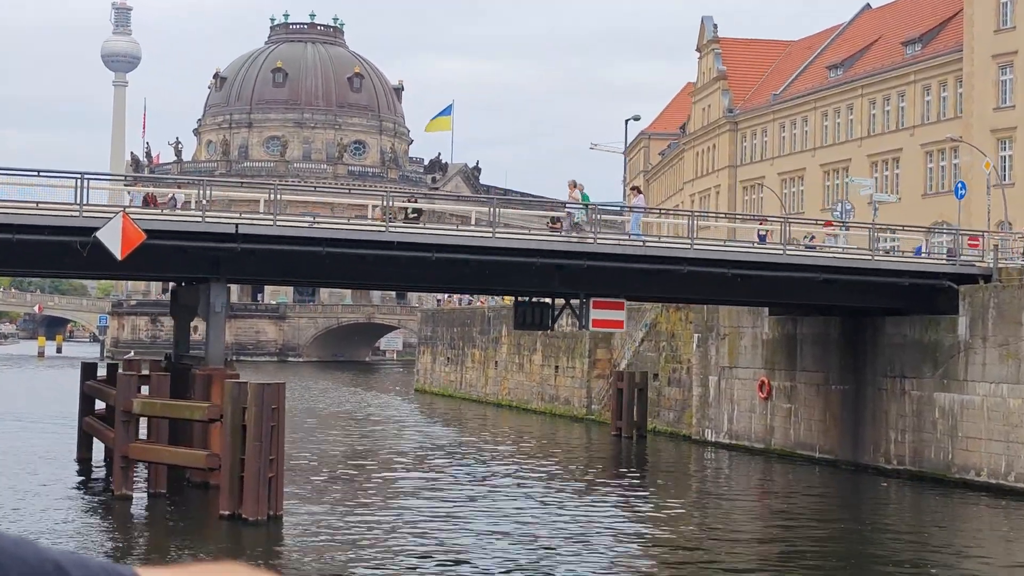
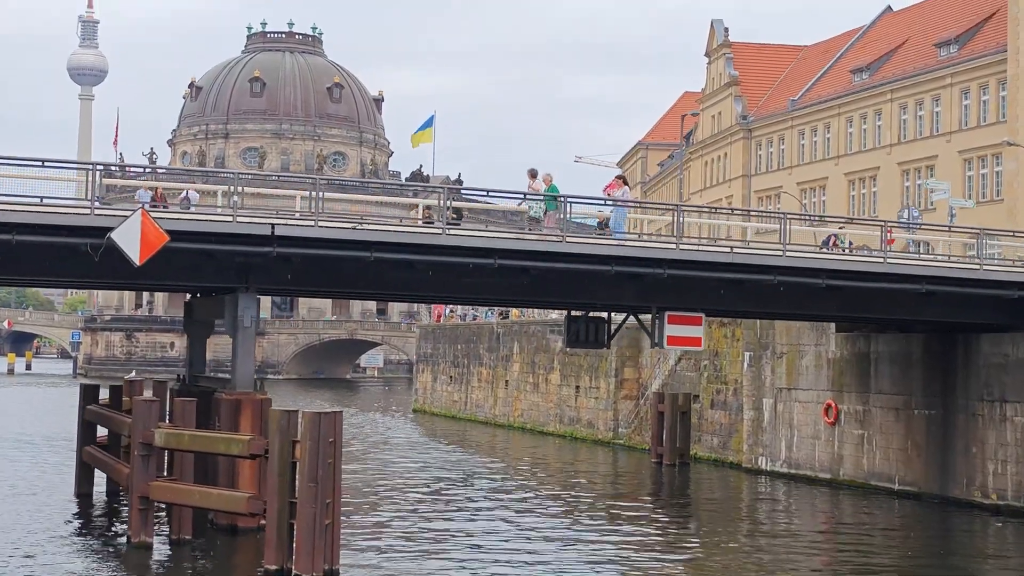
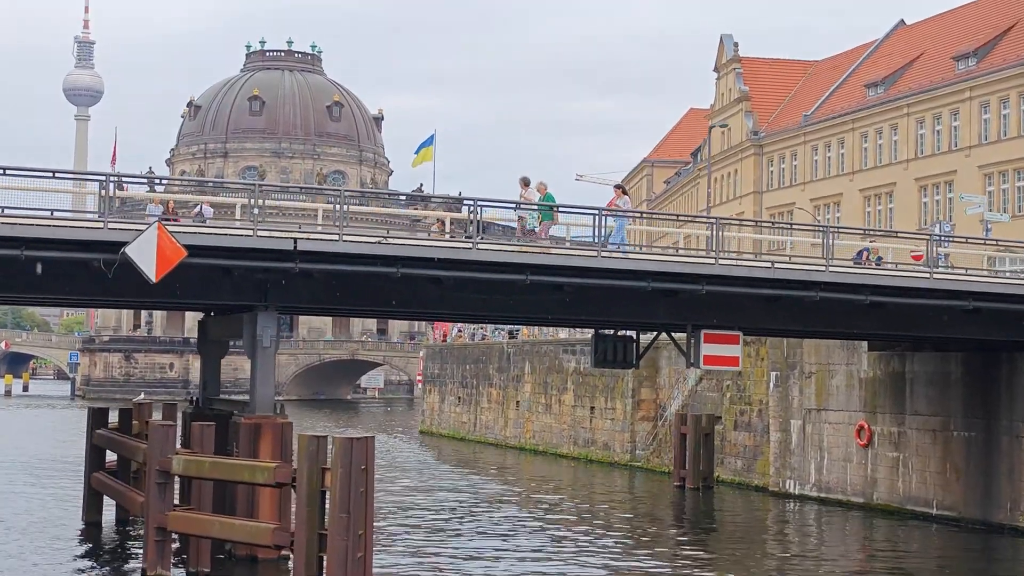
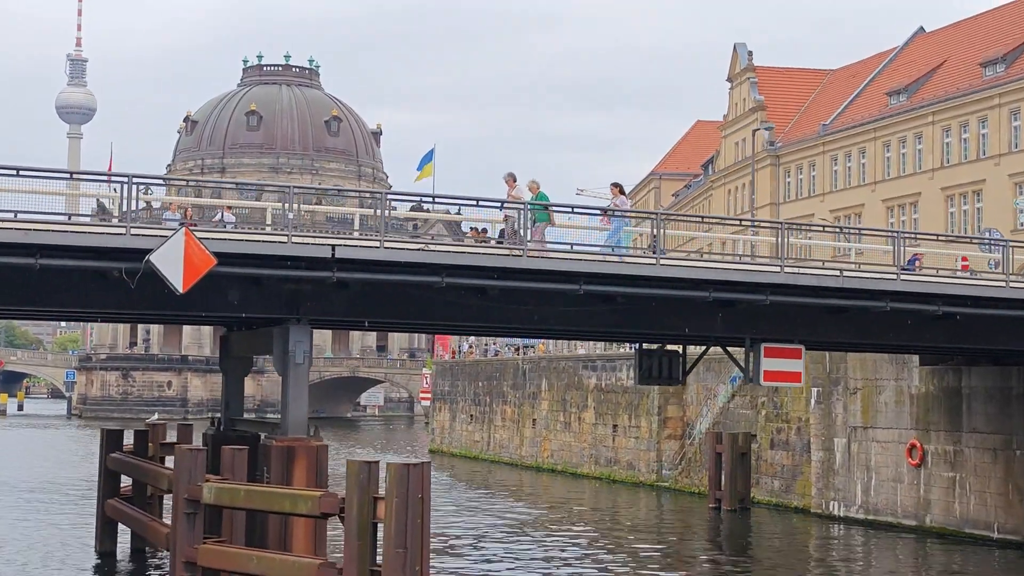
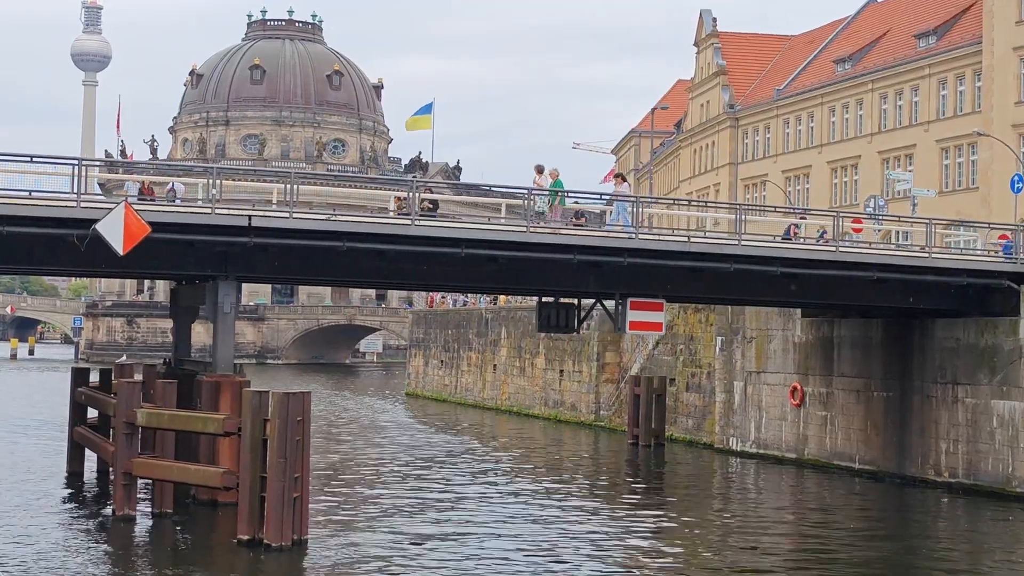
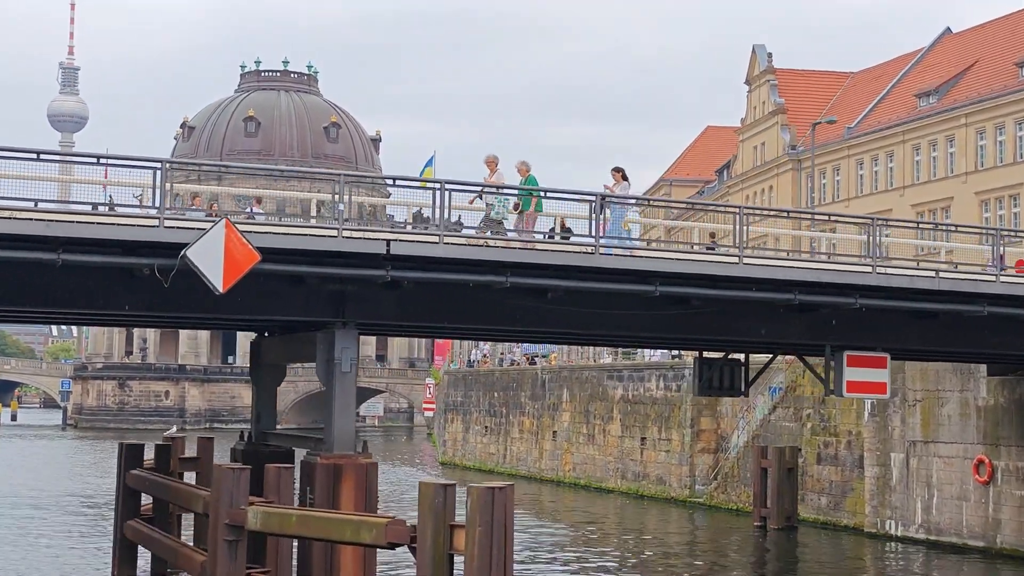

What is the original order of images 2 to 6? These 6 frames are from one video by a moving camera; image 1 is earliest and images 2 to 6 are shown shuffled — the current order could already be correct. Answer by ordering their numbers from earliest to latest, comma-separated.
5, 2, 3, 4, 6
